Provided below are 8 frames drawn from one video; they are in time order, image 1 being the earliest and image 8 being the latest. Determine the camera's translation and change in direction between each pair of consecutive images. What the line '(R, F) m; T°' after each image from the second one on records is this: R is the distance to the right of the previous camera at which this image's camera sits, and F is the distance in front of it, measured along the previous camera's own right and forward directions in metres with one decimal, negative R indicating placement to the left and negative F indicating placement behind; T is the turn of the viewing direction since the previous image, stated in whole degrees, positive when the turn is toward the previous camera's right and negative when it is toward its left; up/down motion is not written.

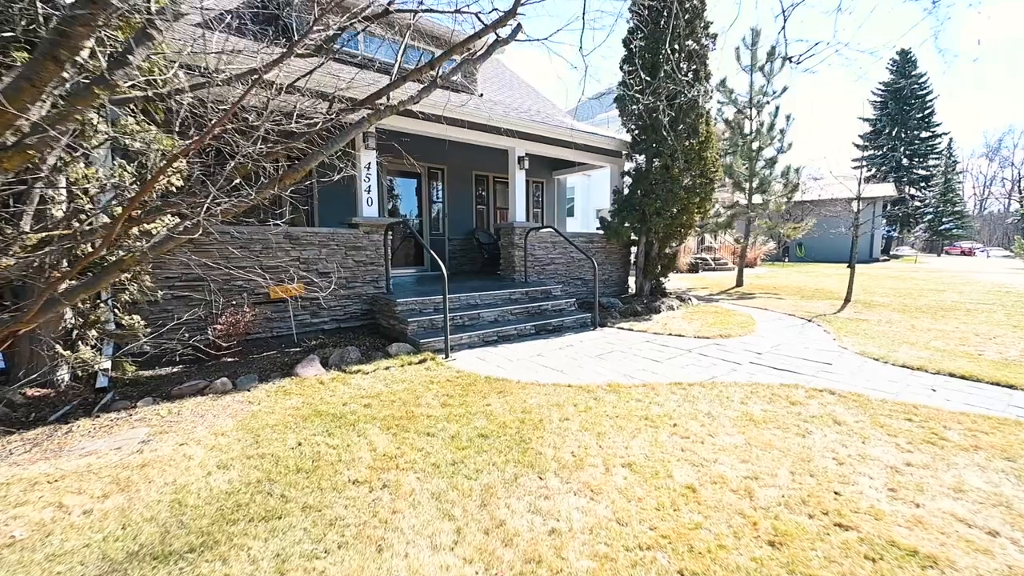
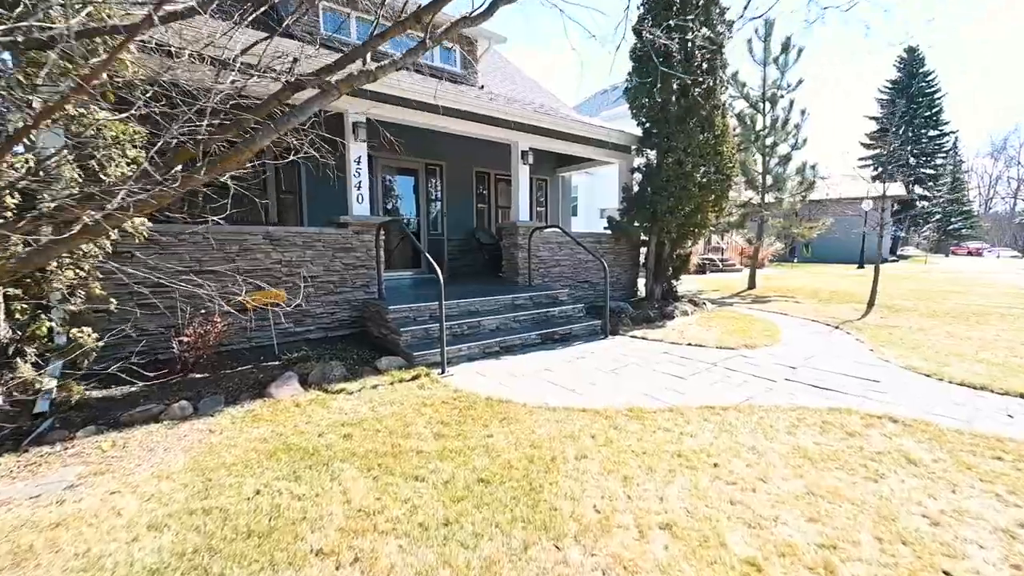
(0.0, +0.5) m; 0°
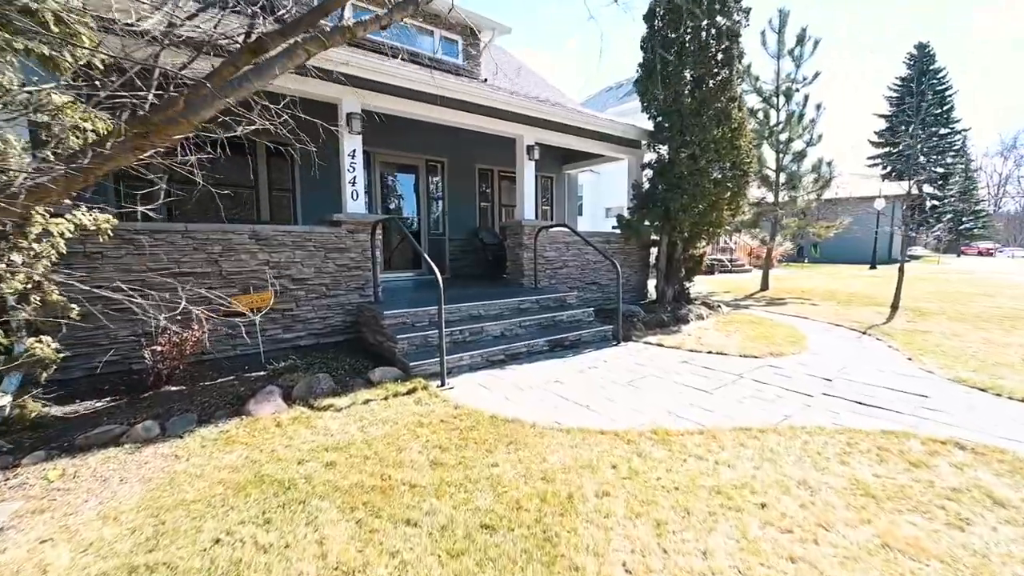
(0.0, +0.4) m; 0°
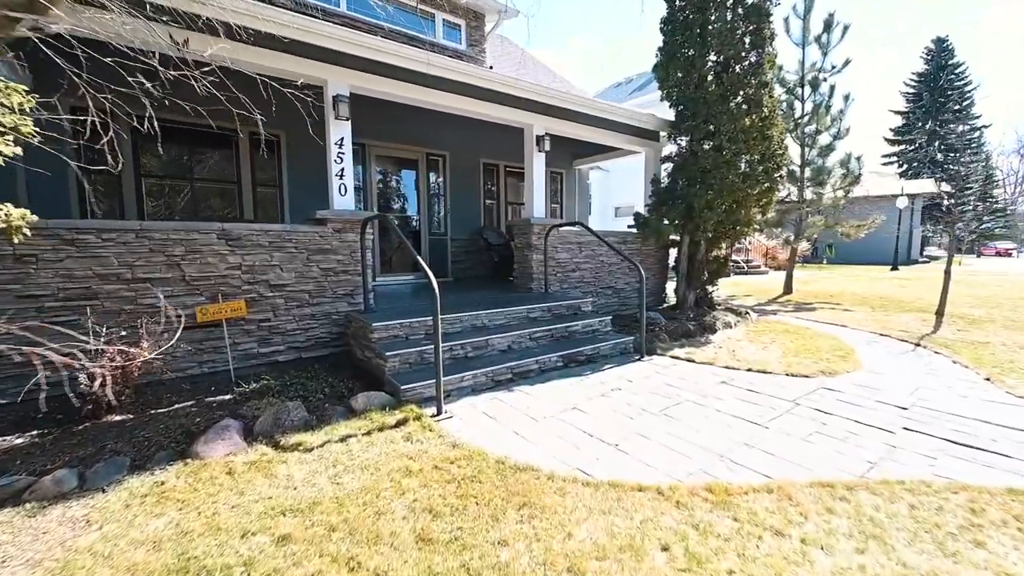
(0.0, +0.6) m; -1°
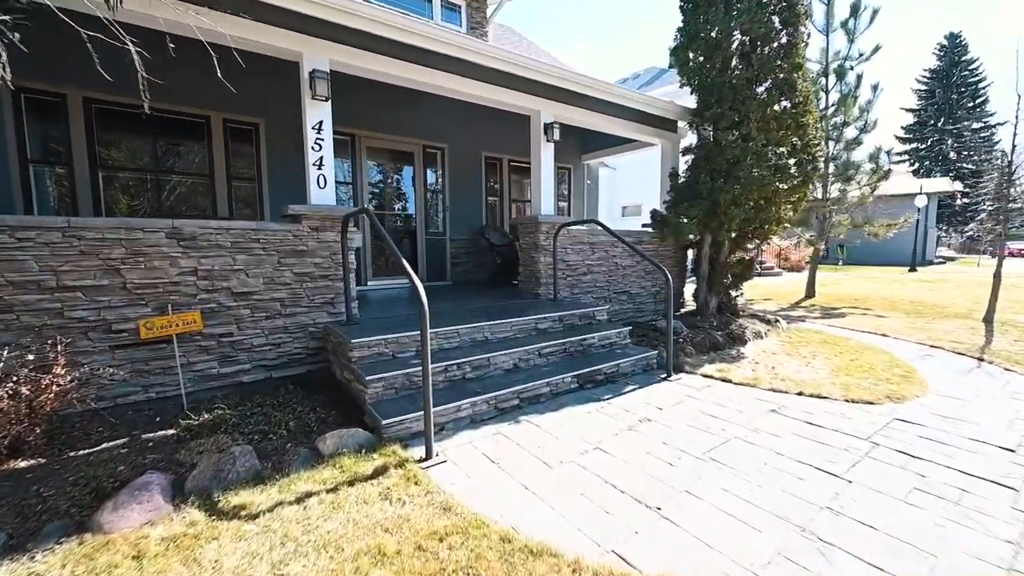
(0.0, +0.7) m; 0°
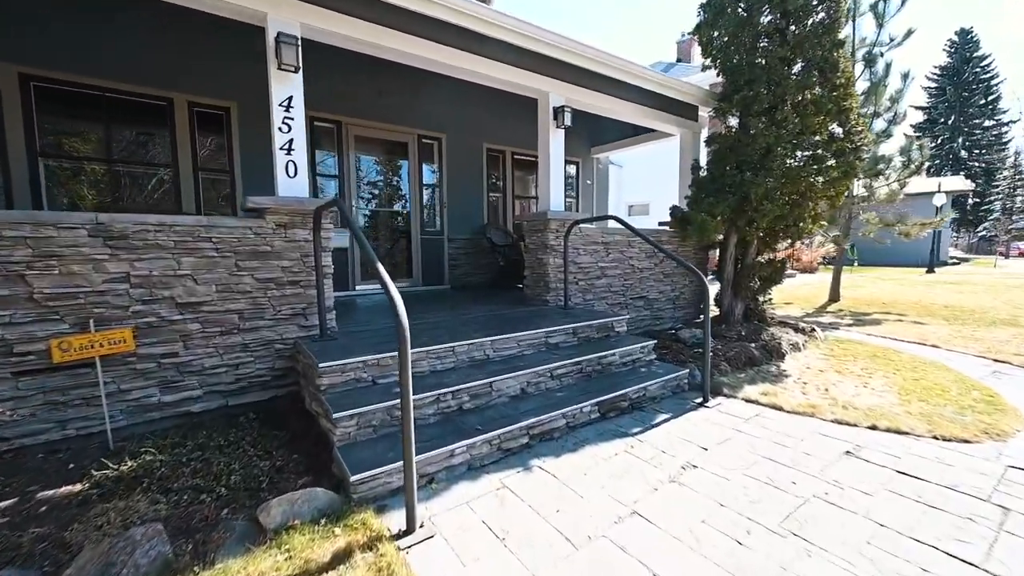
(0.0, +0.7) m; 0°
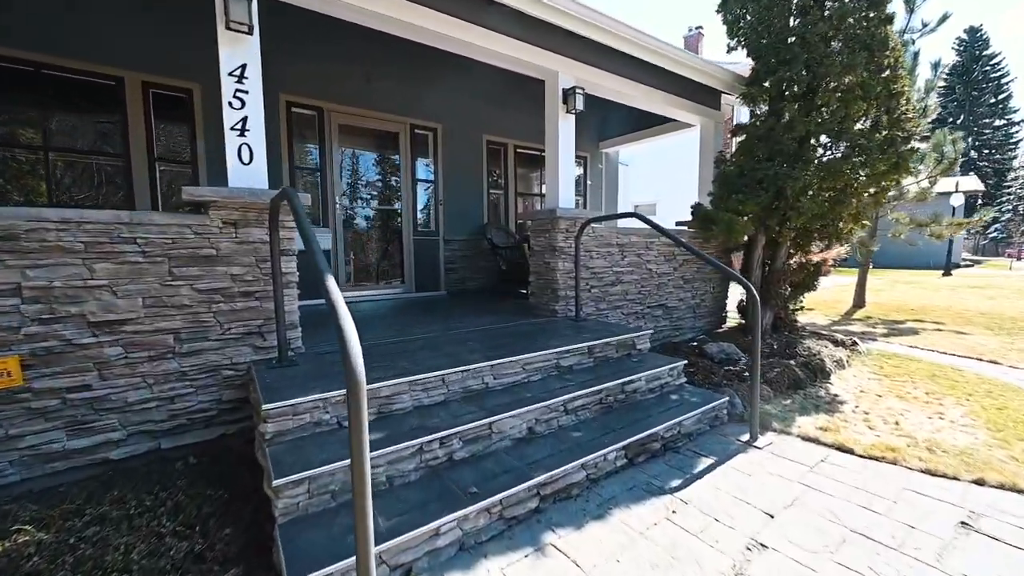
(0.0, +0.6) m; 0°
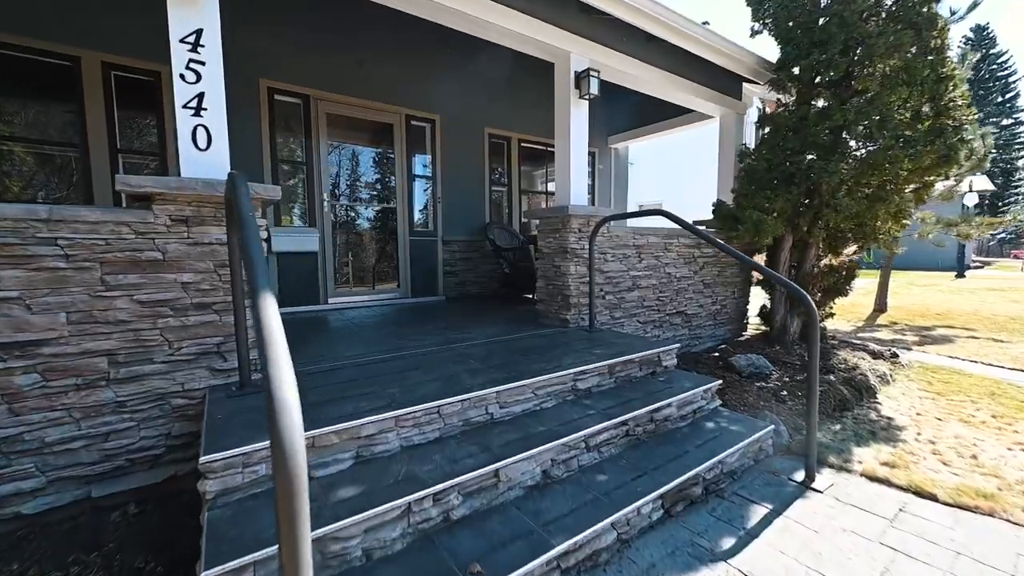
(-0.1, +0.5) m; 0°
